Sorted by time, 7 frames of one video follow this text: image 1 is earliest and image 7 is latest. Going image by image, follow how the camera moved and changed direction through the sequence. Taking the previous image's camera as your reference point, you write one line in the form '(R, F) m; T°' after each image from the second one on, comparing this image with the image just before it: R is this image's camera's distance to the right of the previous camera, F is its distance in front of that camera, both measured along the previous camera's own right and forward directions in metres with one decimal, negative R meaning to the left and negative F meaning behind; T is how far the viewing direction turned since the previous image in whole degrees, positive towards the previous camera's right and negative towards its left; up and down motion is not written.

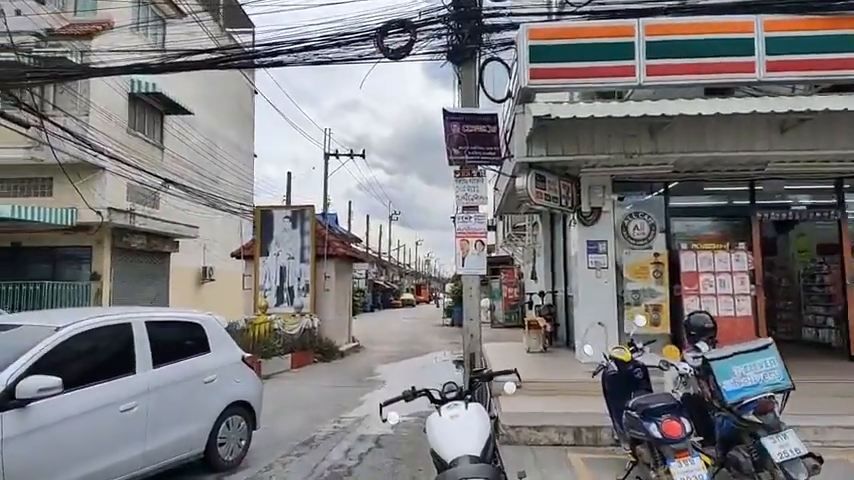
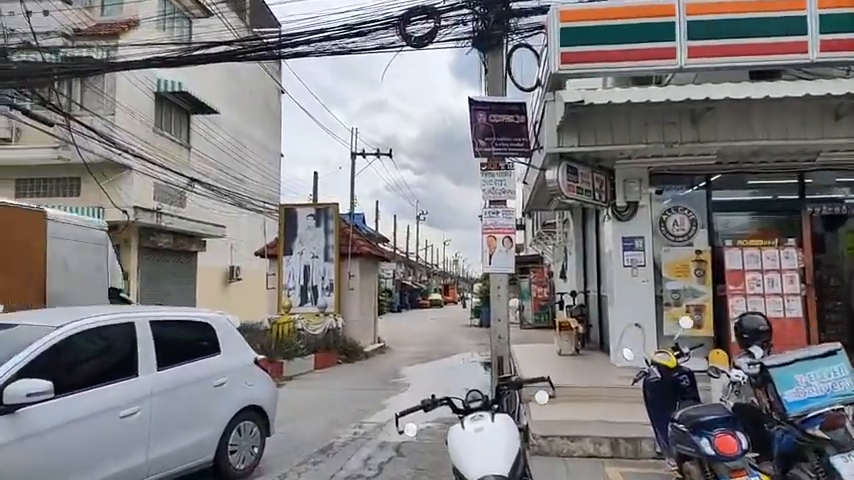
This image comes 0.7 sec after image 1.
(0.0, +0.4) m; -3°
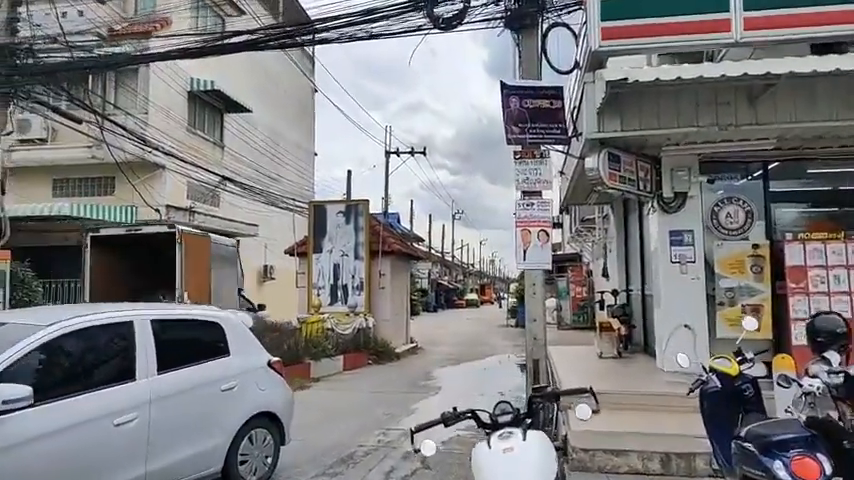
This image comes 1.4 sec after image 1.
(+0.1, +0.5) m; -3°
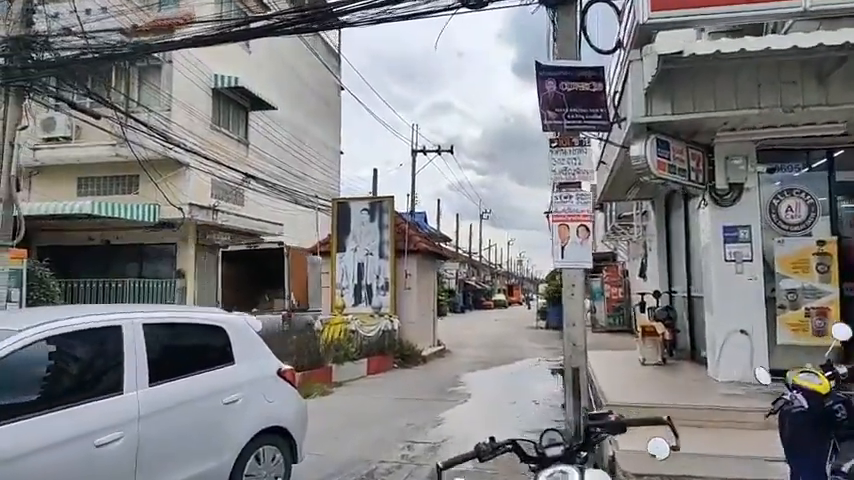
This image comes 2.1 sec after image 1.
(0.0, +0.6) m; -3°
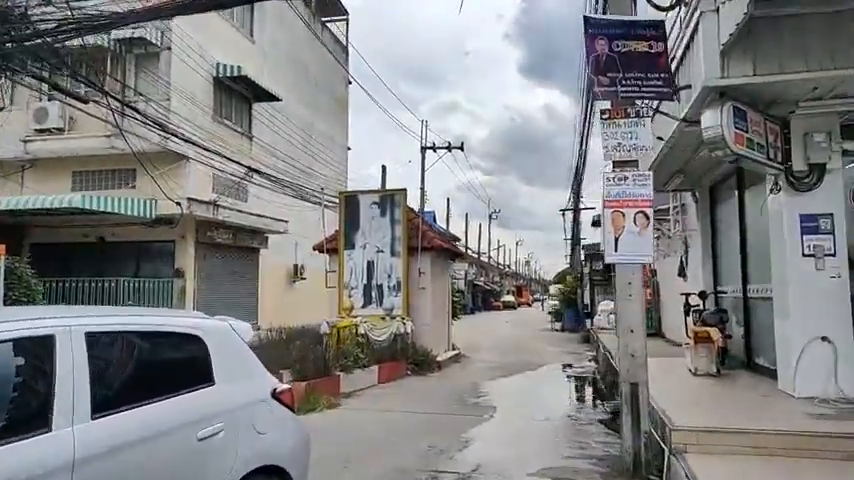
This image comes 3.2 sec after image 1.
(-0.2, +1.1) m; -1°
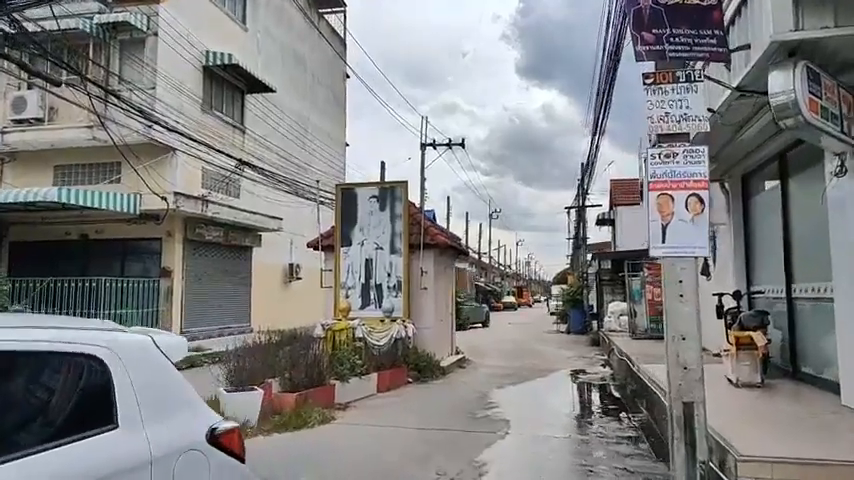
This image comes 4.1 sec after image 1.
(-0.1, +0.9) m; 0°
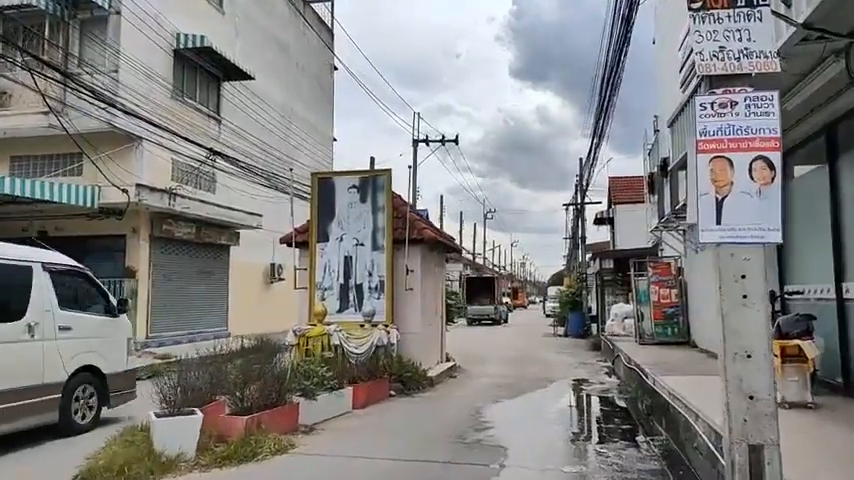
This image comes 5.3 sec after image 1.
(+0.2, +1.3) m; 0°
